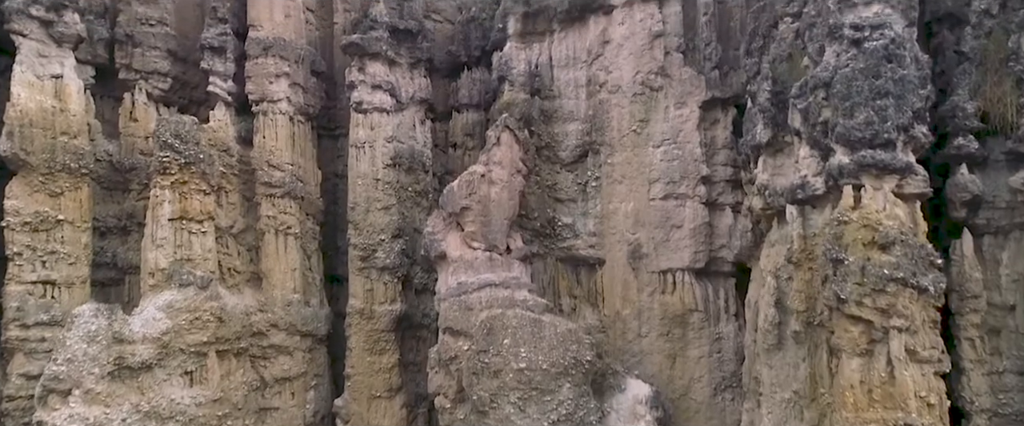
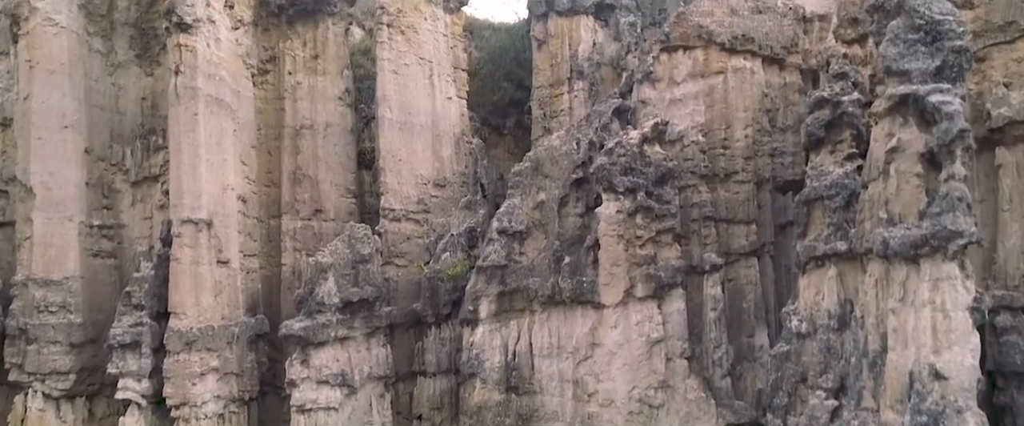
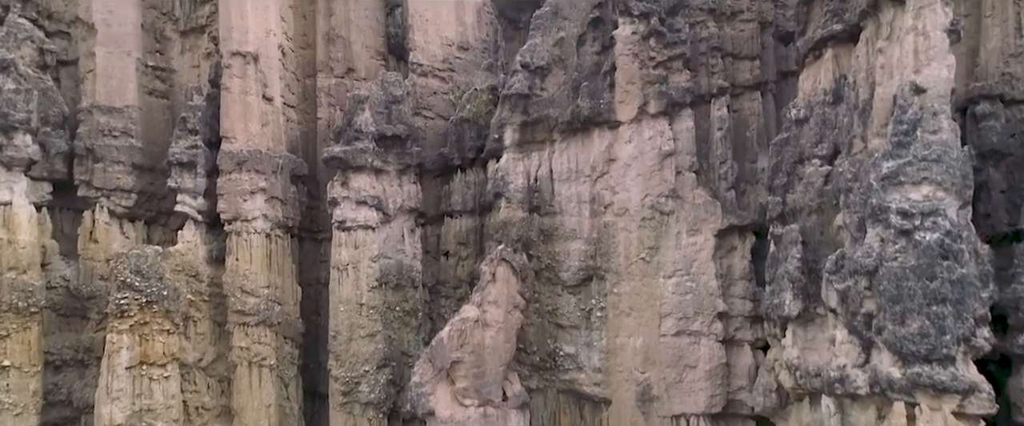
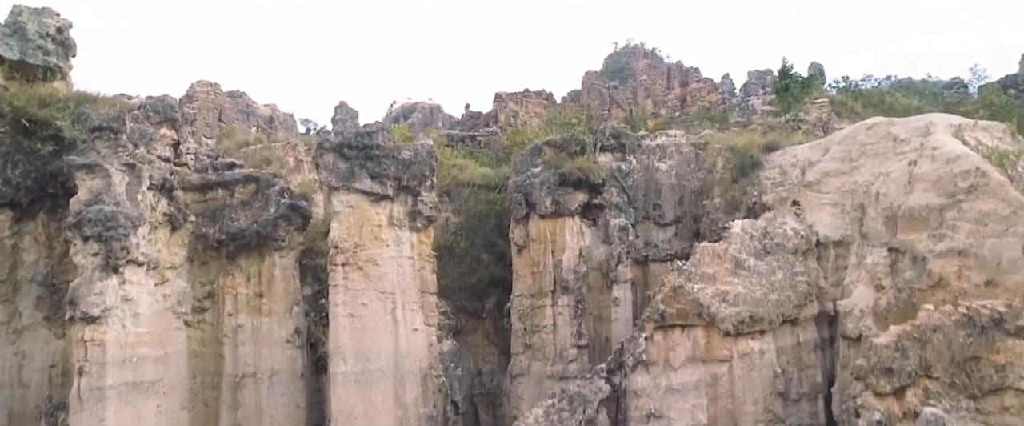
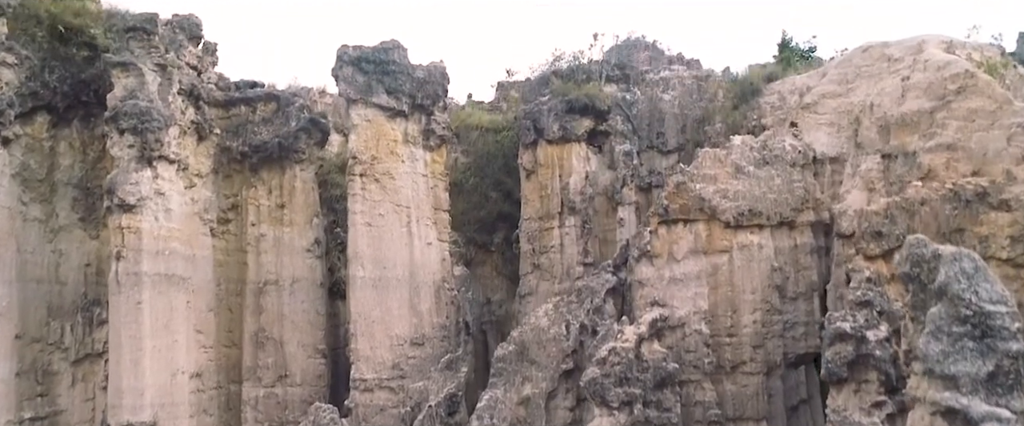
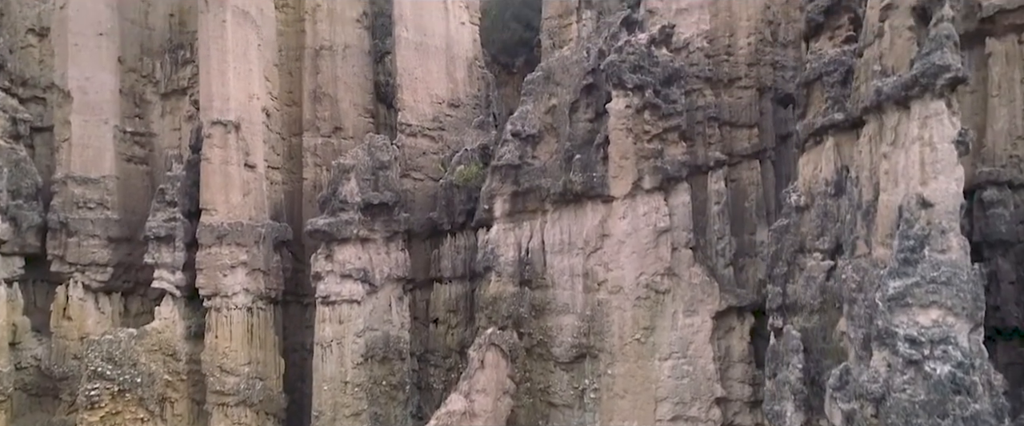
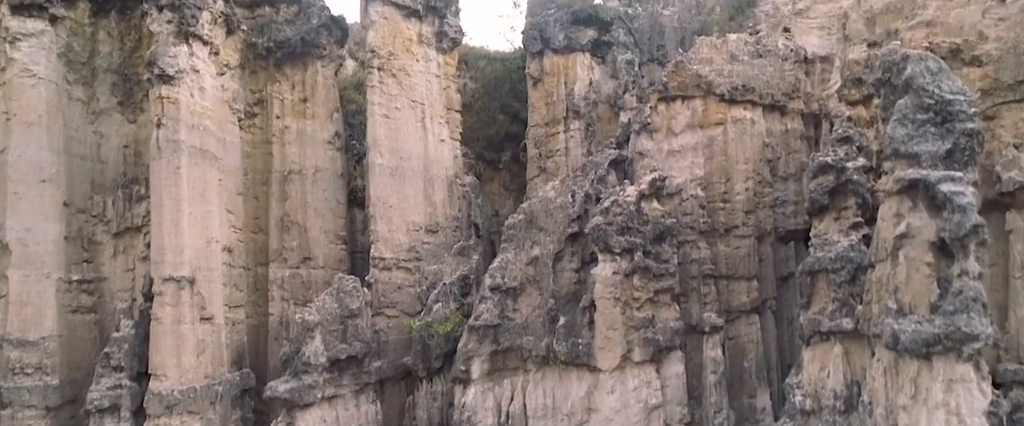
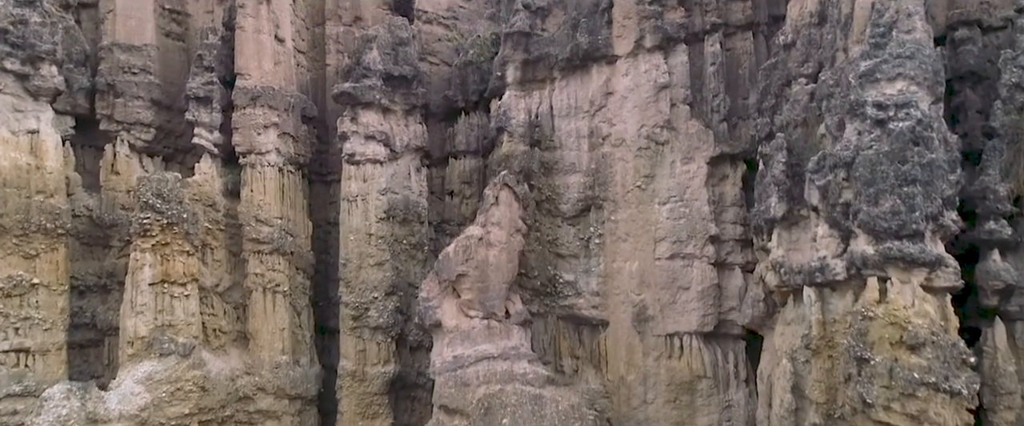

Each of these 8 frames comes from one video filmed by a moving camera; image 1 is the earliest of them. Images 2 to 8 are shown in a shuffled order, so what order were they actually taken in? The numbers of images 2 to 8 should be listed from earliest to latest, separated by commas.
8, 3, 6, 2, 7, 5, 4
